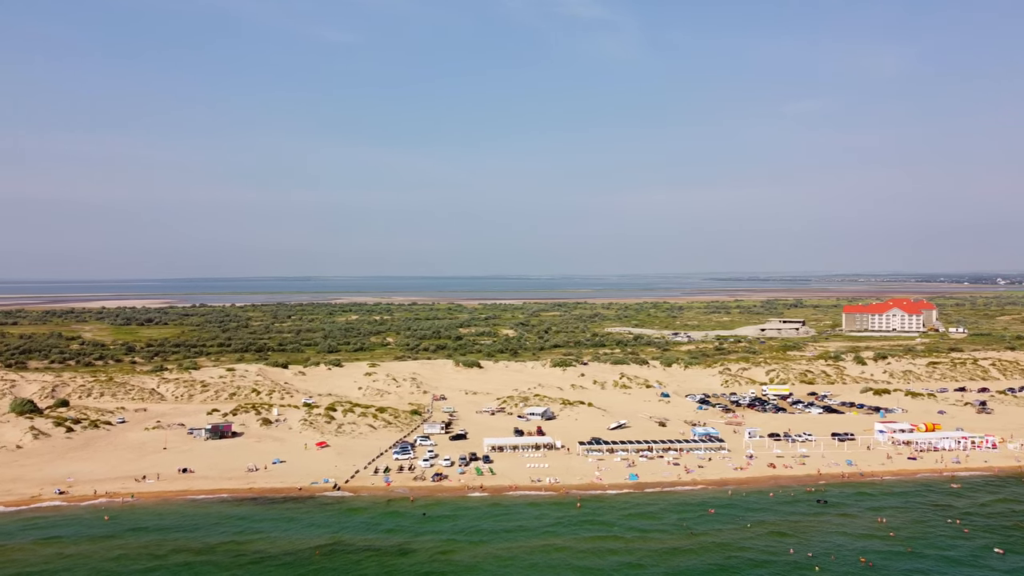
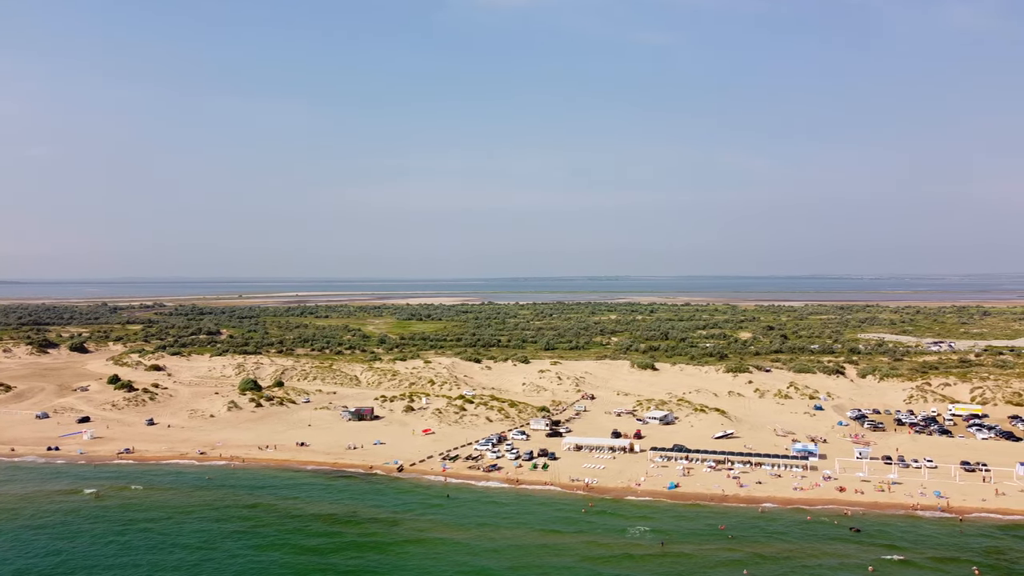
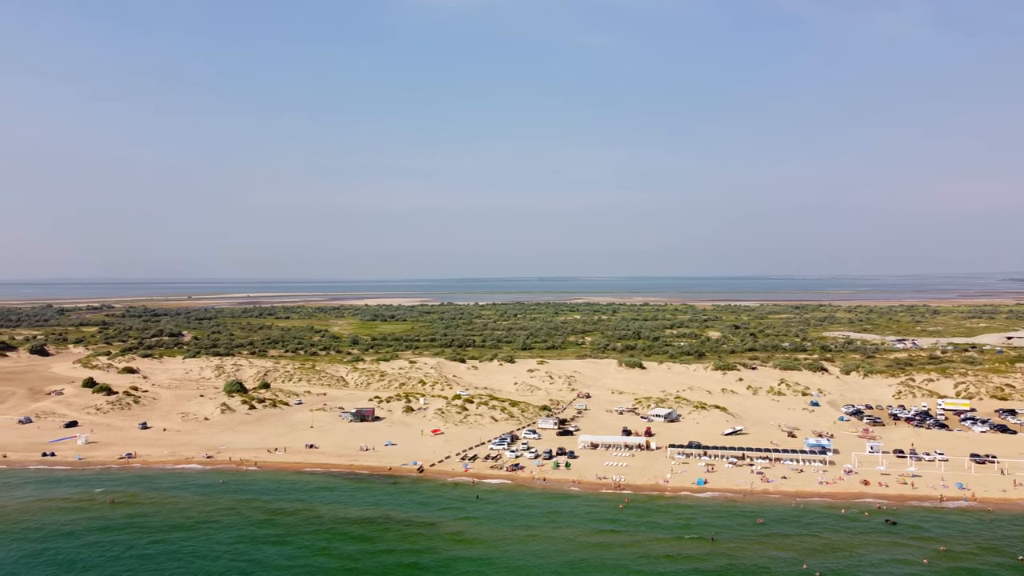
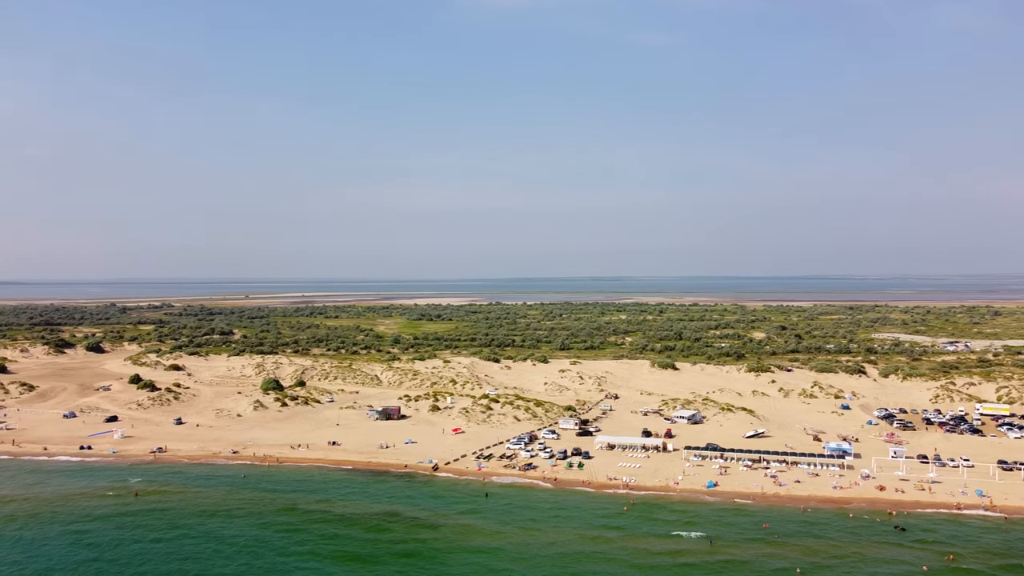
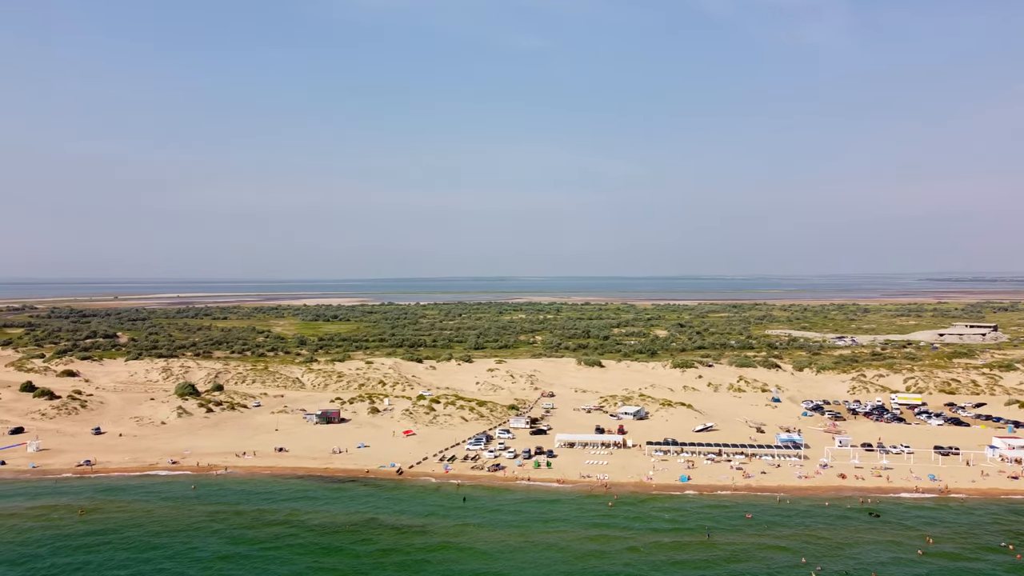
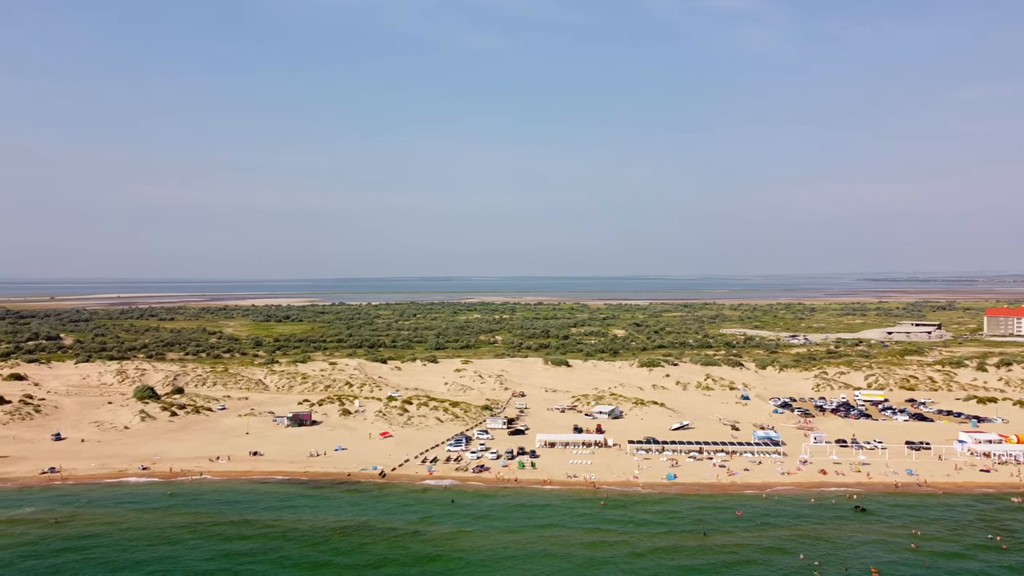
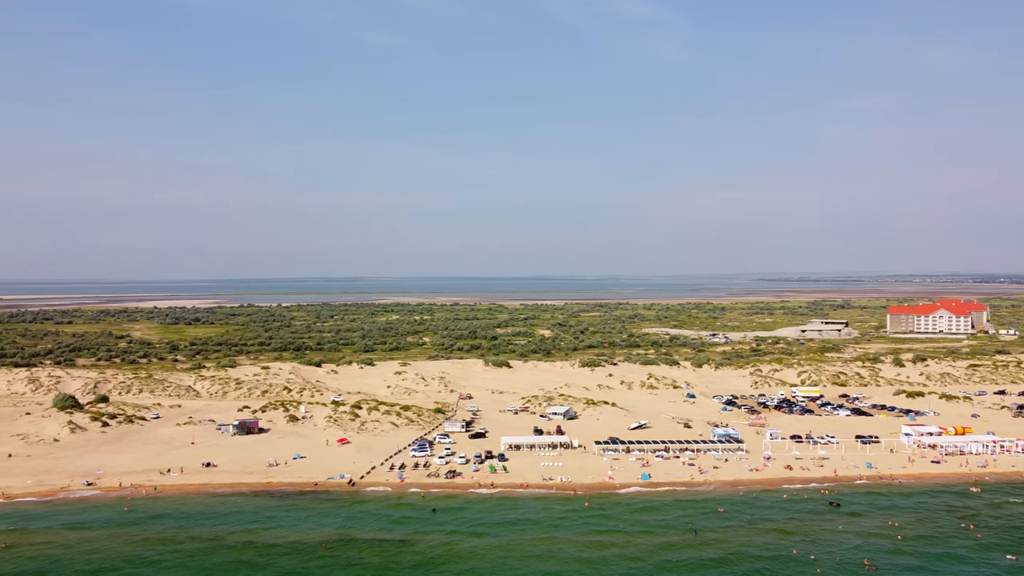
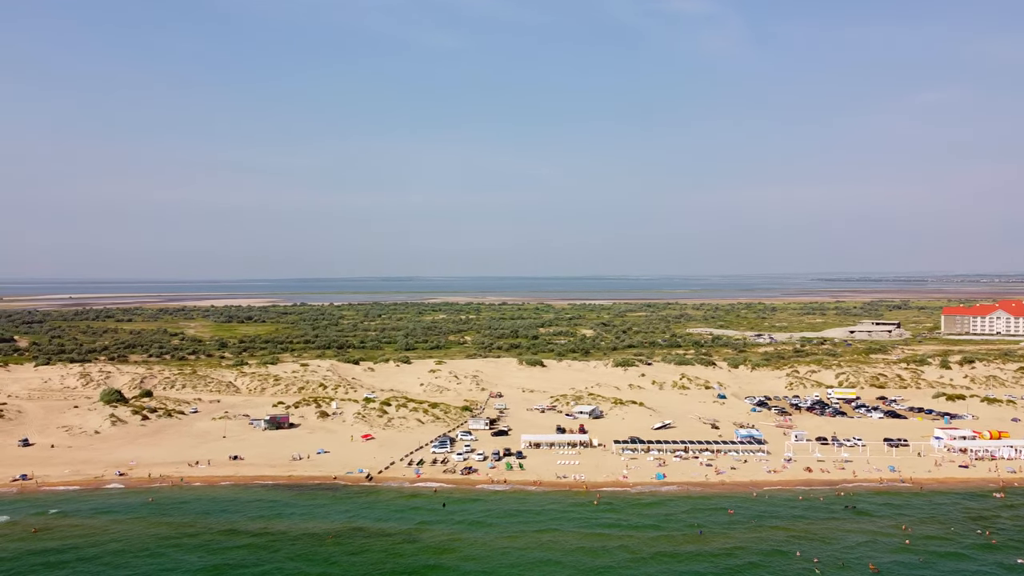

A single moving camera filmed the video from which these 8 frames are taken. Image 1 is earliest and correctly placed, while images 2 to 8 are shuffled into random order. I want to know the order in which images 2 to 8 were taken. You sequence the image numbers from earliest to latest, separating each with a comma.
7, 8, 6, 5, 3, 4, 2
